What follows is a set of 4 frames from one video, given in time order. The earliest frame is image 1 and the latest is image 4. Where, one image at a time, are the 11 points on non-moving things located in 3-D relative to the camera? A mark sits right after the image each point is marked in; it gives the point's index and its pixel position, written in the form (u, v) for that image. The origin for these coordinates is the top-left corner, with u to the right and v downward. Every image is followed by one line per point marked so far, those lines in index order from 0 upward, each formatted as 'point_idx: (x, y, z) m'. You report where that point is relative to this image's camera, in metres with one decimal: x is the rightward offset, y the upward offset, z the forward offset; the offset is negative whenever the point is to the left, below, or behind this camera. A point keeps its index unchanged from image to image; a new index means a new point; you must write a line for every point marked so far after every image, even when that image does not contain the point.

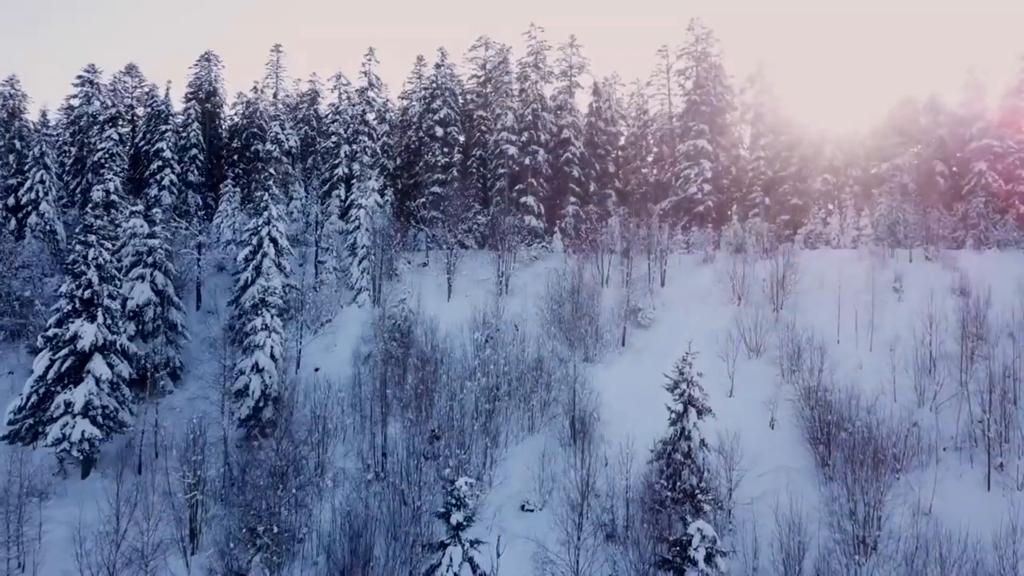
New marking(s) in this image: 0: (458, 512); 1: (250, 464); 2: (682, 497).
0: (-1.3, -5.3, +15.1) m
1: (-8.0, -5.4, +19.7) m
2: (+4.5, -5.5, +17.1) m
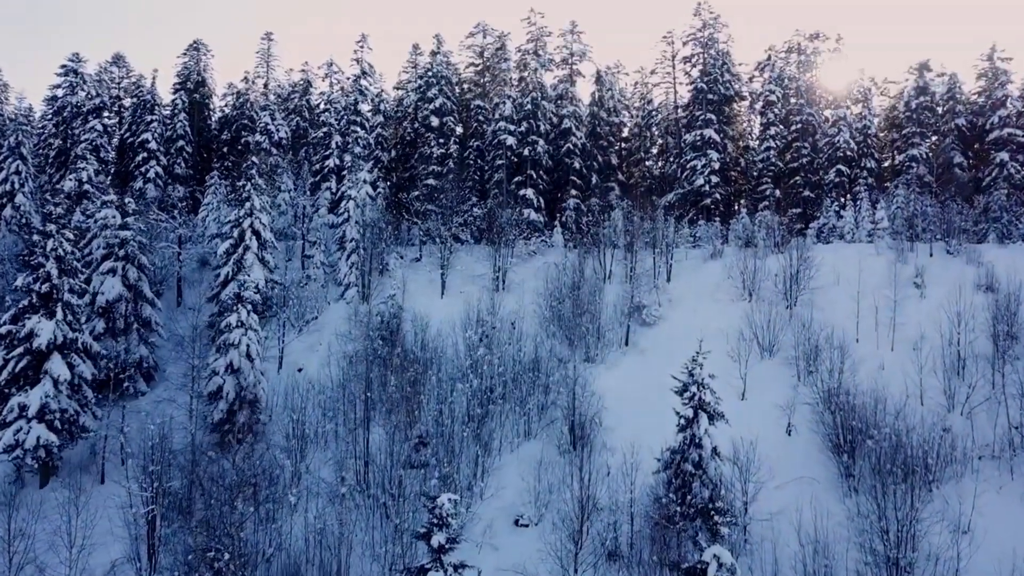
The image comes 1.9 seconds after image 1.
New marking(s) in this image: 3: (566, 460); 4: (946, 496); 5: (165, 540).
0: (-1.5, -5.1, +13.3) m
1: (-8.2, -5.2, +18.0) m
2: (+4.3, -5.3, +15.4) m
3: (+1.6, -5.1, +18.9) m
4: (+11.4, -5.5, +16.9) m
5: (-8.9, -6.5, +16.6) m
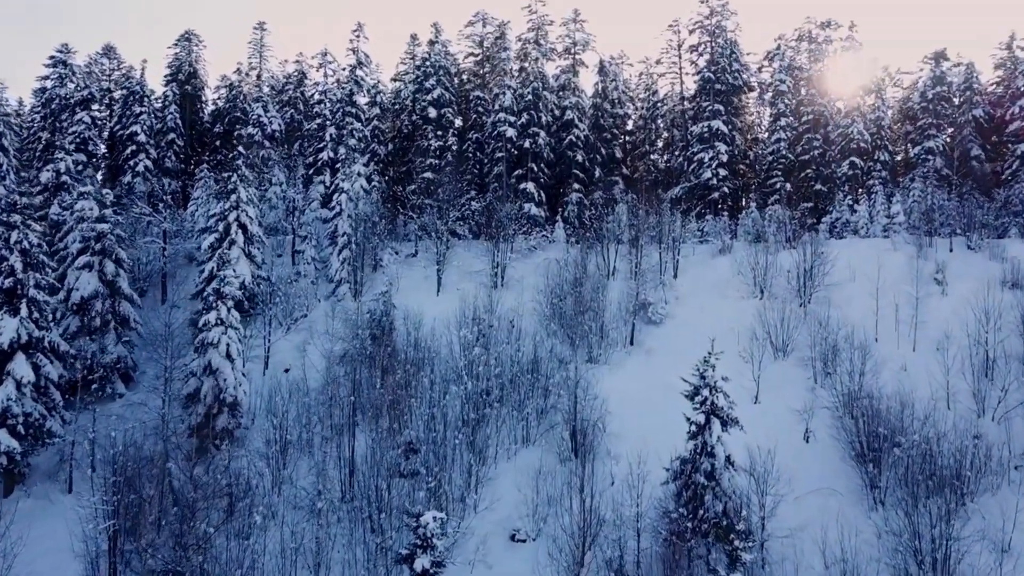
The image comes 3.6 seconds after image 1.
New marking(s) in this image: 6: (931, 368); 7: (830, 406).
0: (-1.6, -4.9, +12.0) m
1: (-8.3, -5.1, +16.6) m
2: (+4.2, -5.2, +14.0) m
3: (+1.5, -4.9, +17.5) m
4: (+11.3, -5.3, +15.5) m
5: (-9.1, -6.4, +15.2) m
6: (+13.0, -2.5, +19.9) m
7: (+9.2, -3.4, +18.7) m
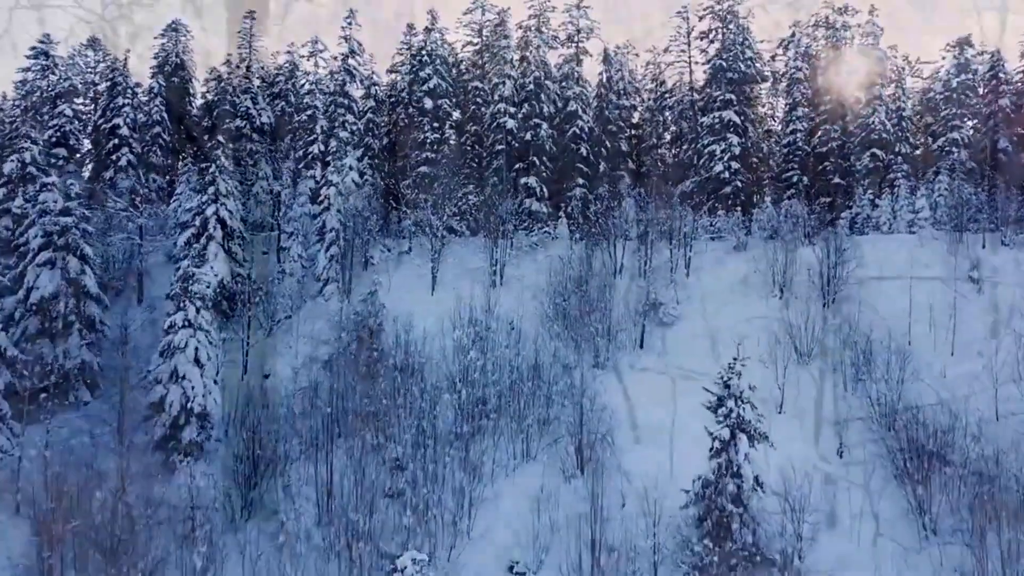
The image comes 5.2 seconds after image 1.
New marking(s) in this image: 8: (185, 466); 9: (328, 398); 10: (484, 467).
0: (-1.7, -4.9, +10.0) m
1: (-8.3, -5.0, +14.6) m
2: (+4.1, -5.1, +11.9) m
3: (+1.5, -4.9, +15.5) m
4: (+11.2, -5.3, +13.4) m
5: (-9.1, -6.3, +13.2) m
6: (+12.9, -2.4, +17.8) m
7: (+9.2, -3.3, +16.7) m
8: (-8.7, -4.7, +17.1) m
9: (-5.2, -3.0, +17.9) m
10: (-0.7, -4.6, +16.5) m
